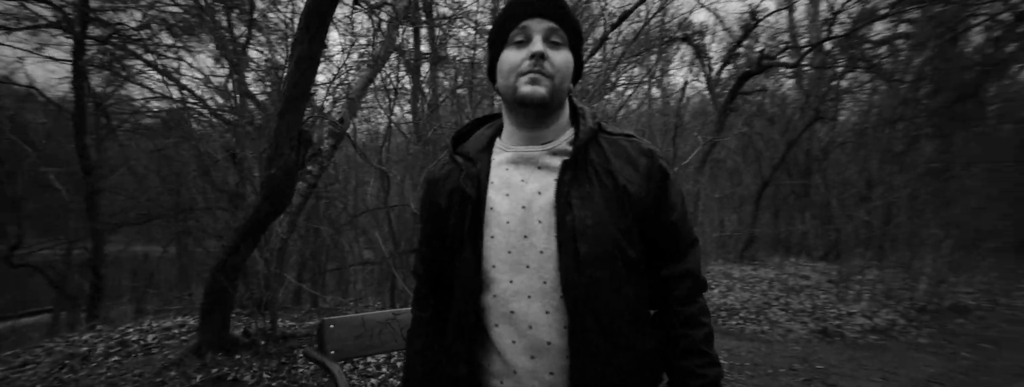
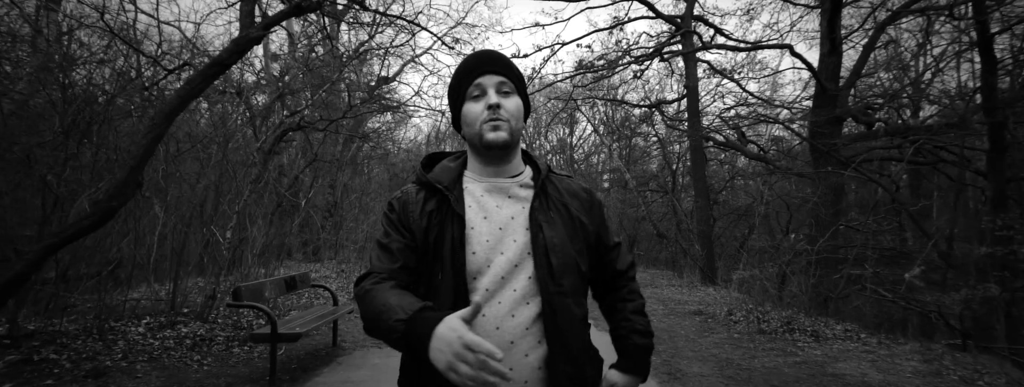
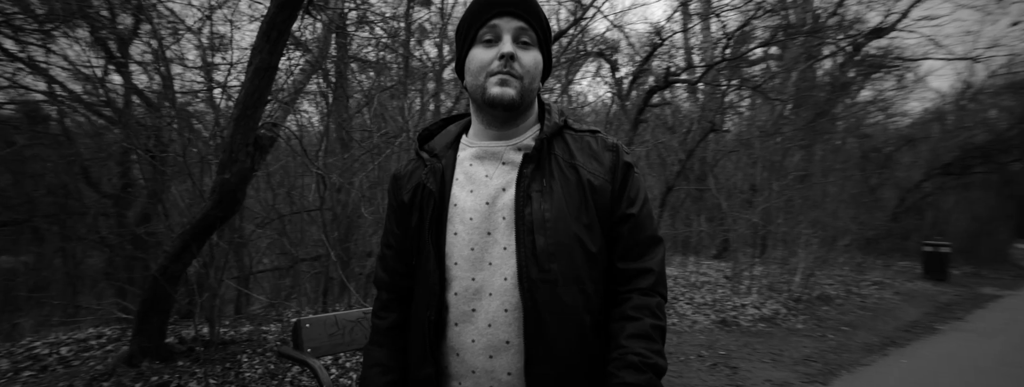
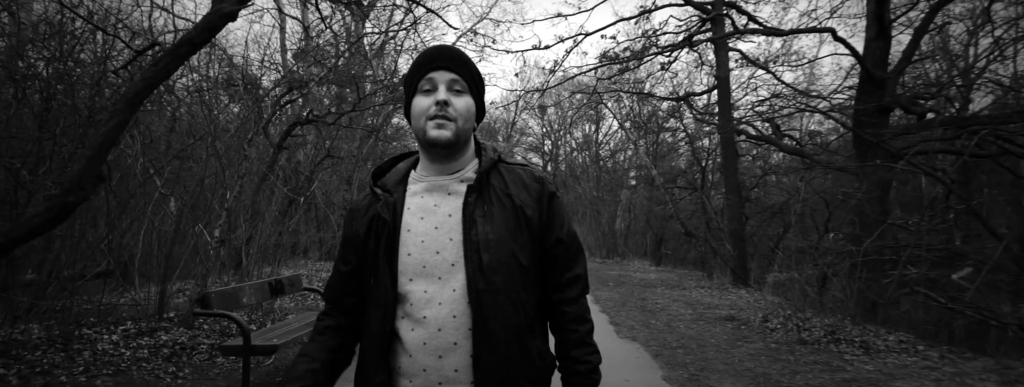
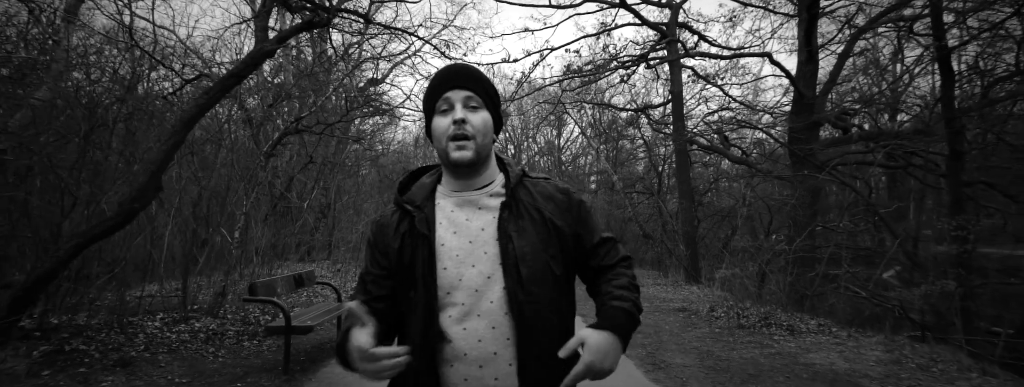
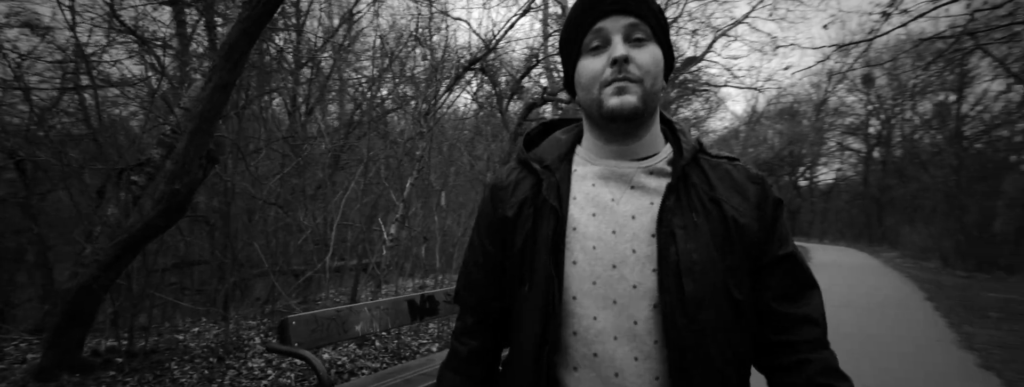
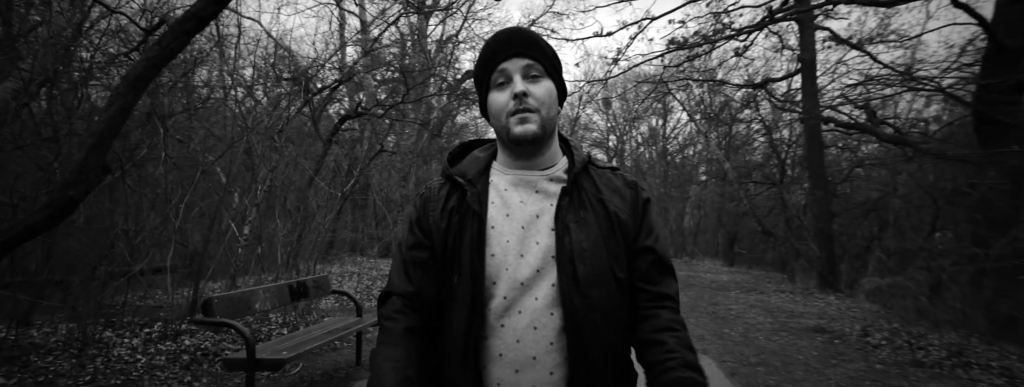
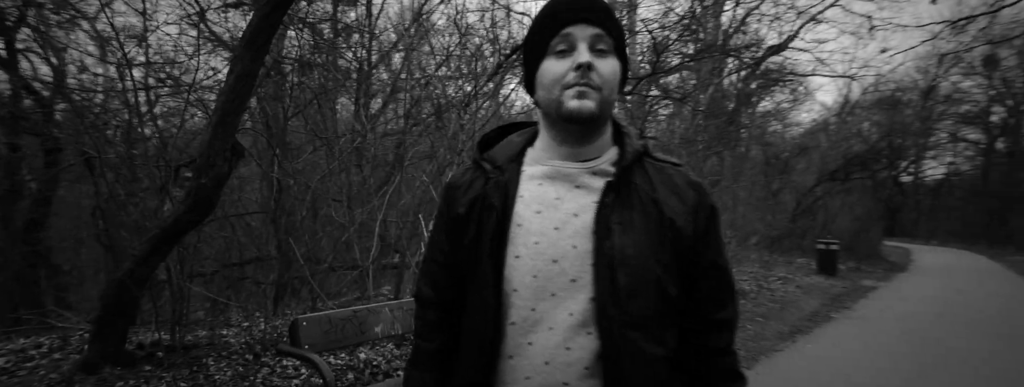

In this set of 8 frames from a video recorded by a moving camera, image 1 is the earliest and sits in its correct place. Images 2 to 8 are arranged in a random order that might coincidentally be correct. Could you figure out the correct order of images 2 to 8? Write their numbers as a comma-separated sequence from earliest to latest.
3, 8, 6, 7, 4, 2, 5
